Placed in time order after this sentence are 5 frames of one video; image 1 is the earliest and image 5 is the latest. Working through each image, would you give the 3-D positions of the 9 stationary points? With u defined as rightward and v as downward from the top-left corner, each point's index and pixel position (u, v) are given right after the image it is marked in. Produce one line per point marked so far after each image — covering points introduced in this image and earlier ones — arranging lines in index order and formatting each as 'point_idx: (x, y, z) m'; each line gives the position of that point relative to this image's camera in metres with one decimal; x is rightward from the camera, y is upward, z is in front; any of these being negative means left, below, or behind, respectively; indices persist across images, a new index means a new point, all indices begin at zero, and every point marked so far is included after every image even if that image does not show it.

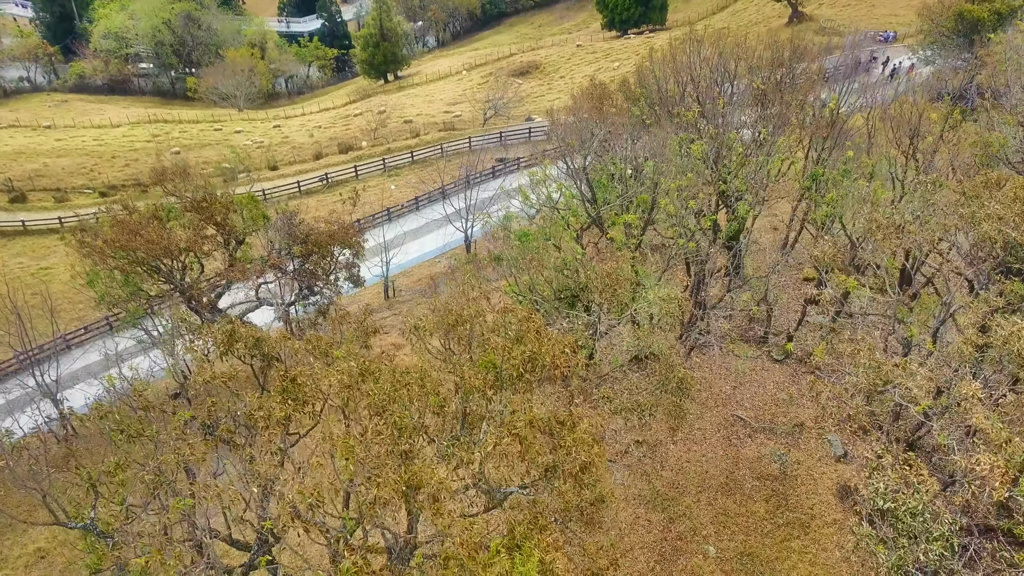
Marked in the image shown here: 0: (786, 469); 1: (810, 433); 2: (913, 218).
0: (+7.1, -4.7, +15.1) m
1: (+8.1, -3.9, +16.0) m
2: (+9.4, +1.7, +13.7) m
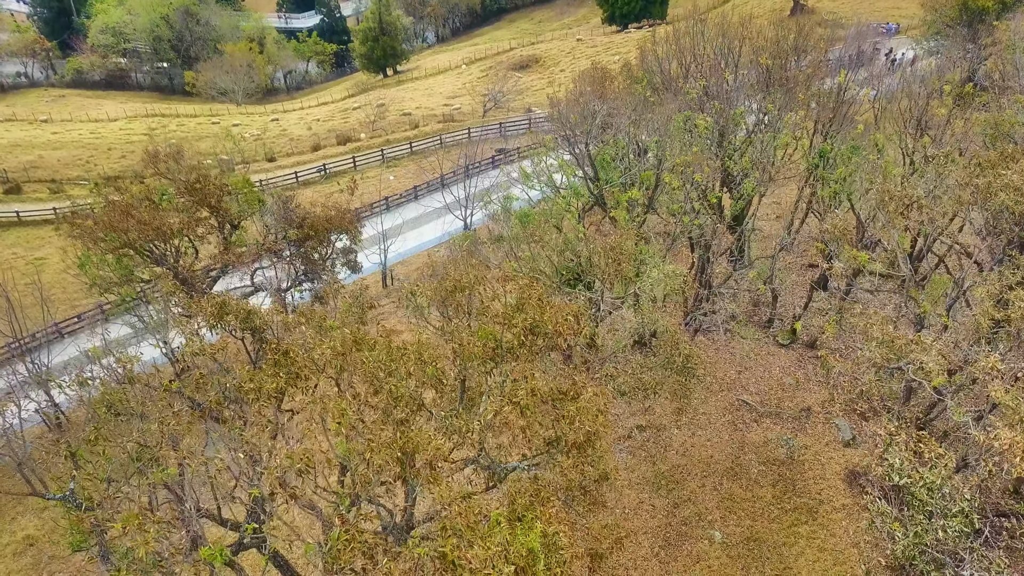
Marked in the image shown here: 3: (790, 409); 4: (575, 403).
0: (+7.1, -4.2, +14.7) m
1: (+8.1, -3.4, +15.6) m
2: (+9.4, +2.2, +13.4) m
3: (+7.5, -3.2, +15.9) m
4: (+0.9, -1.7, +8.5) m
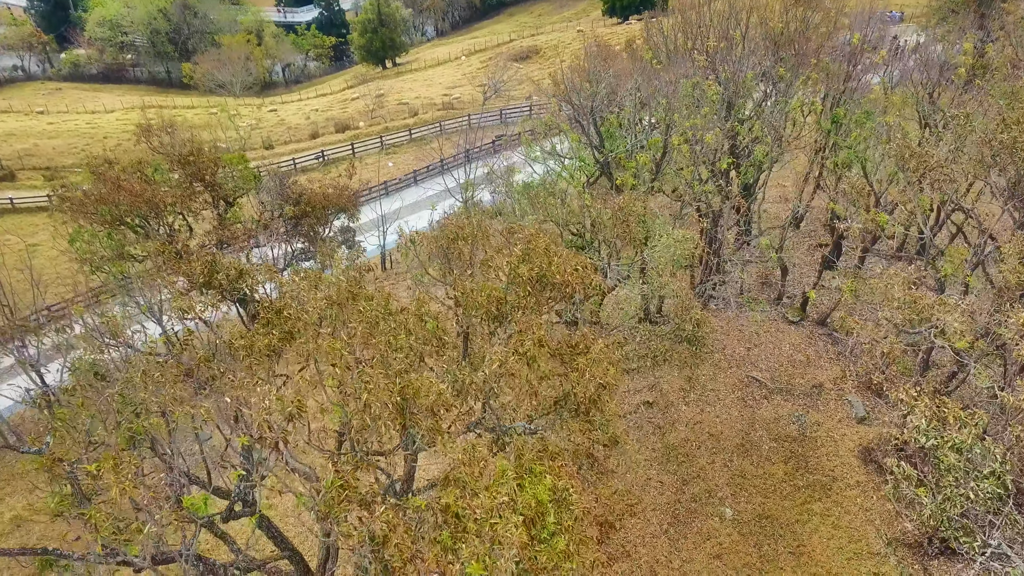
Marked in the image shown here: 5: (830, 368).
0: (+7.1, -3.5, +14.3) m
1: (+8.2, -2.7, +15.2) m
2: (+9.5, +2.9, +12.9) m
3: (+7.6, -2.5, +15.4) m
4: (+1.0, -1.0, +8.0) m
5: (+8.6, -2.2, +15.8) m
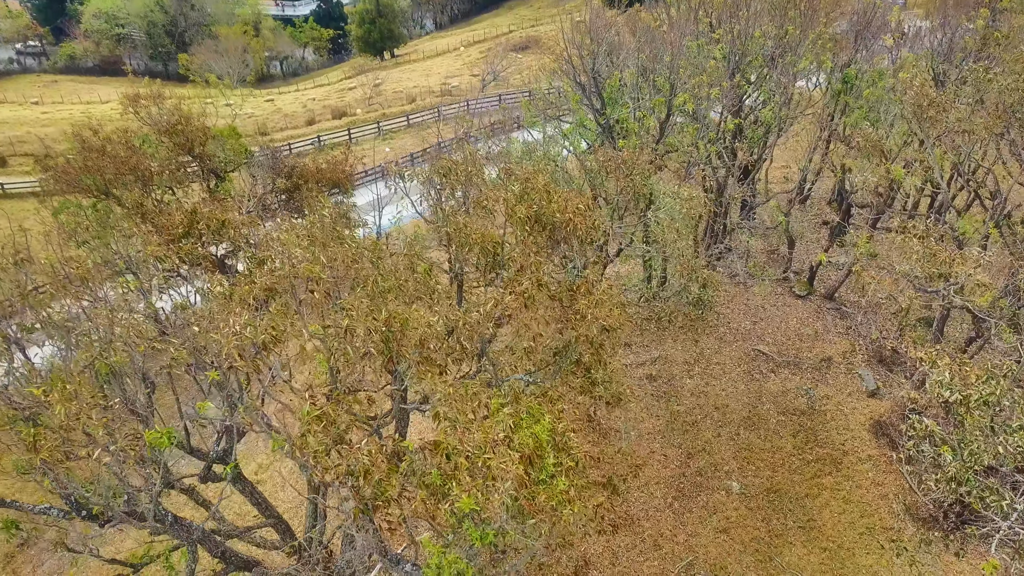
0: (+7.1, -2.7, +13.8) m
1: (+8.2, -2.0, +14.6) m
2: (+9.5, +3.7, +12.4) m
3: (+7.5, -1.8, +14.9) m
4: (+1.0, -0.2, +7.5) m
5: (+8.5, -1.4, +15.3) m
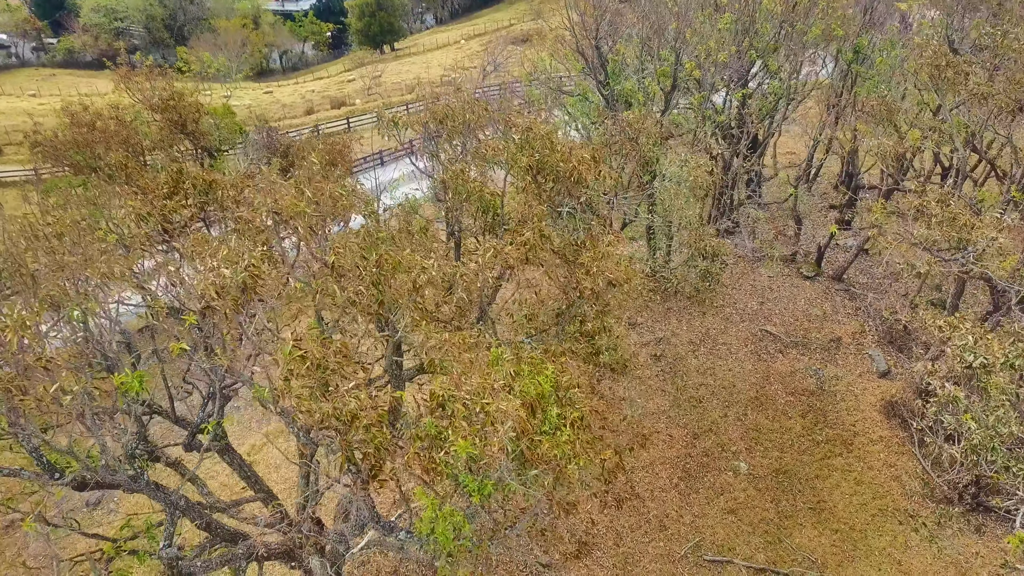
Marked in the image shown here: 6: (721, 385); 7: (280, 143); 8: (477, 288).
0: (+7.1, -2.2, +13.3) m
1: (+8.2, -1.4, +14.2) m
2: (+9.5, +4.2, +12.0) m
3: (+7.5, -1.2, +14.5) m
4: (+1.0, +0.4, +7.1) m
5: (+8.5, -0.9, +14.9) m
6: (+4.8, -2.2, +13.4) m
7: (-7.3, +4.5, +18.5) m
8: (-0.4, -0.1, +6.8) m
